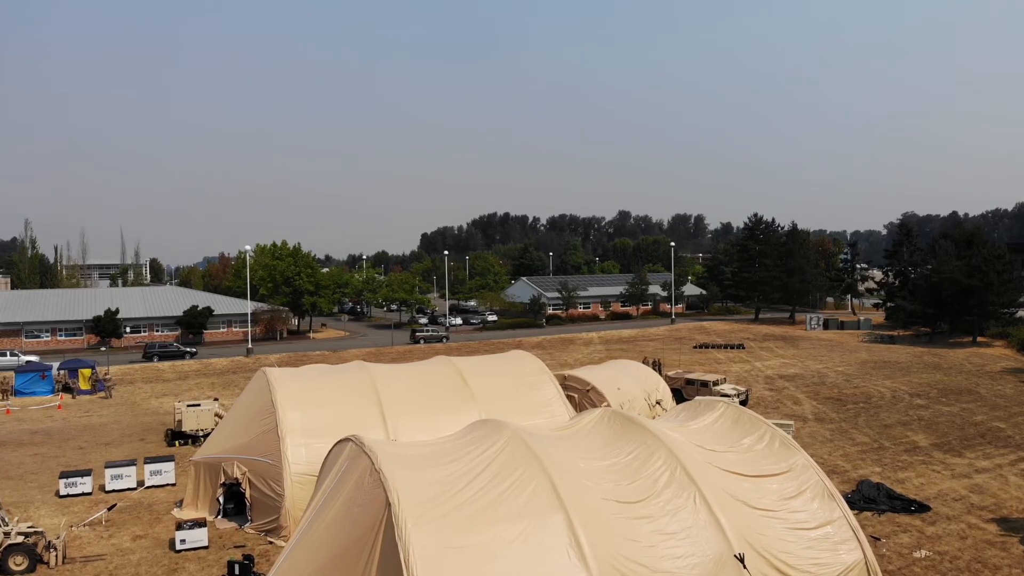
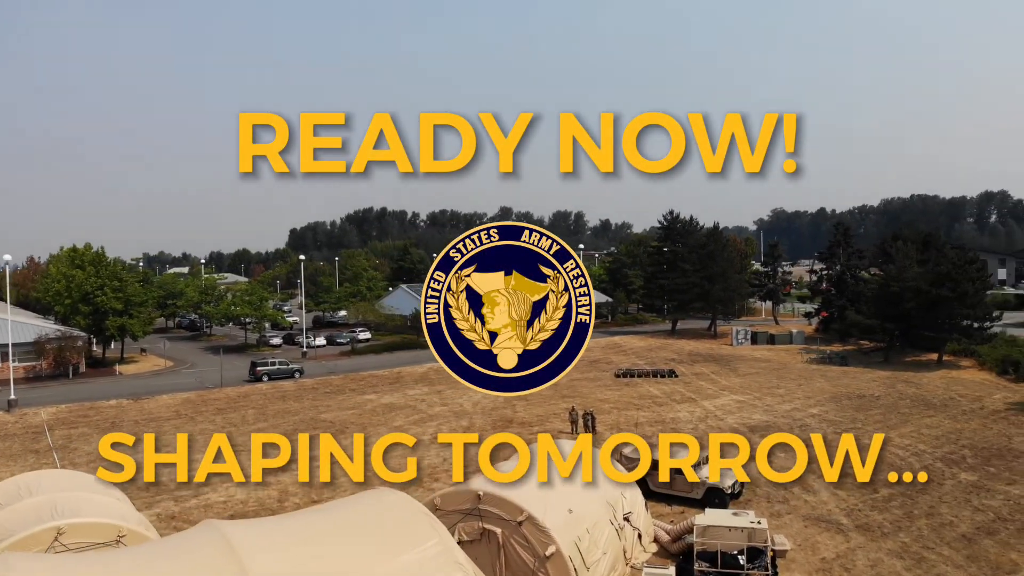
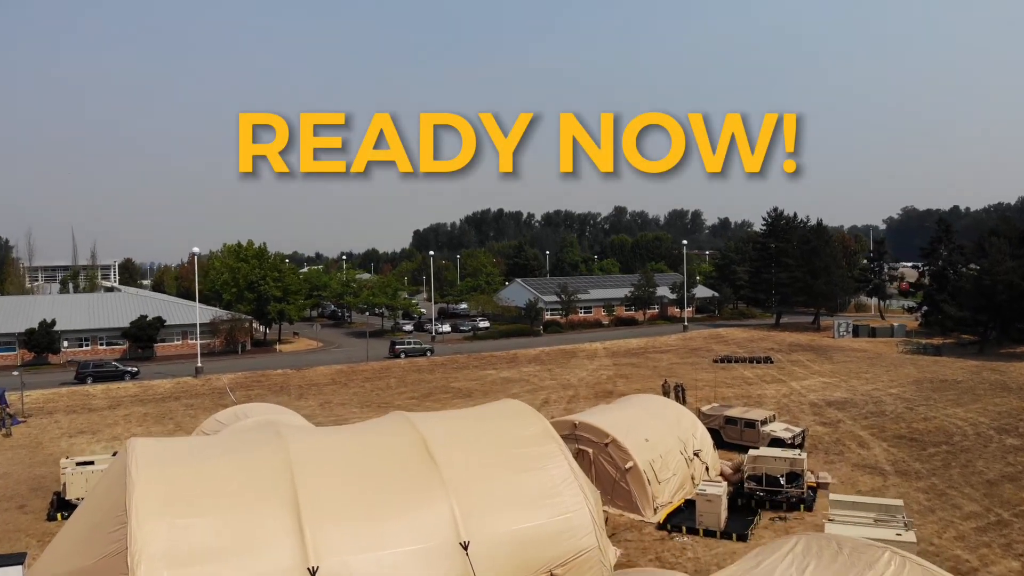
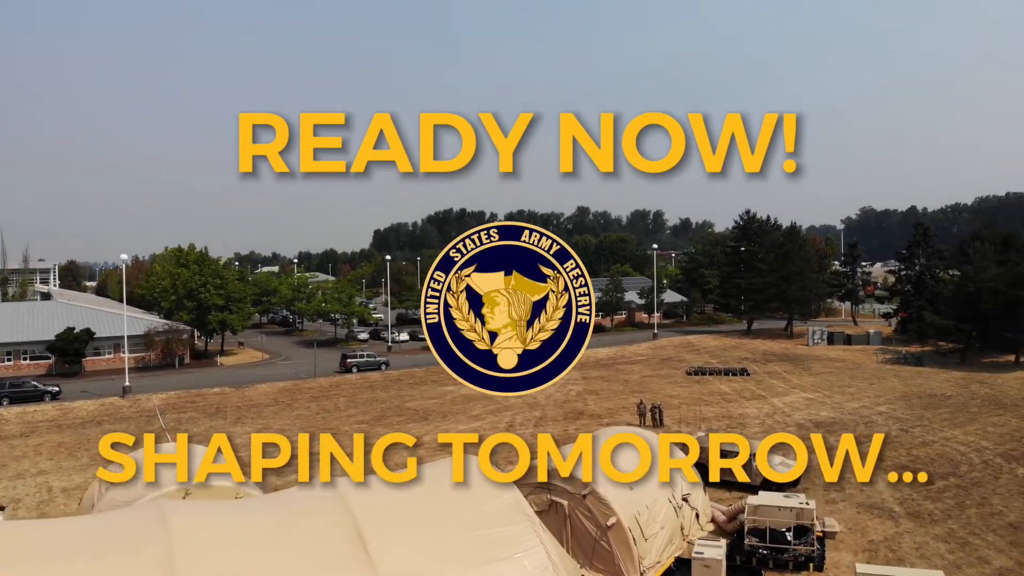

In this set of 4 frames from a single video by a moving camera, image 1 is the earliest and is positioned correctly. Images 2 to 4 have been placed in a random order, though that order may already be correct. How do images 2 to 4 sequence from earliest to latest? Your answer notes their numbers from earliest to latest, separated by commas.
3, 4, 2
